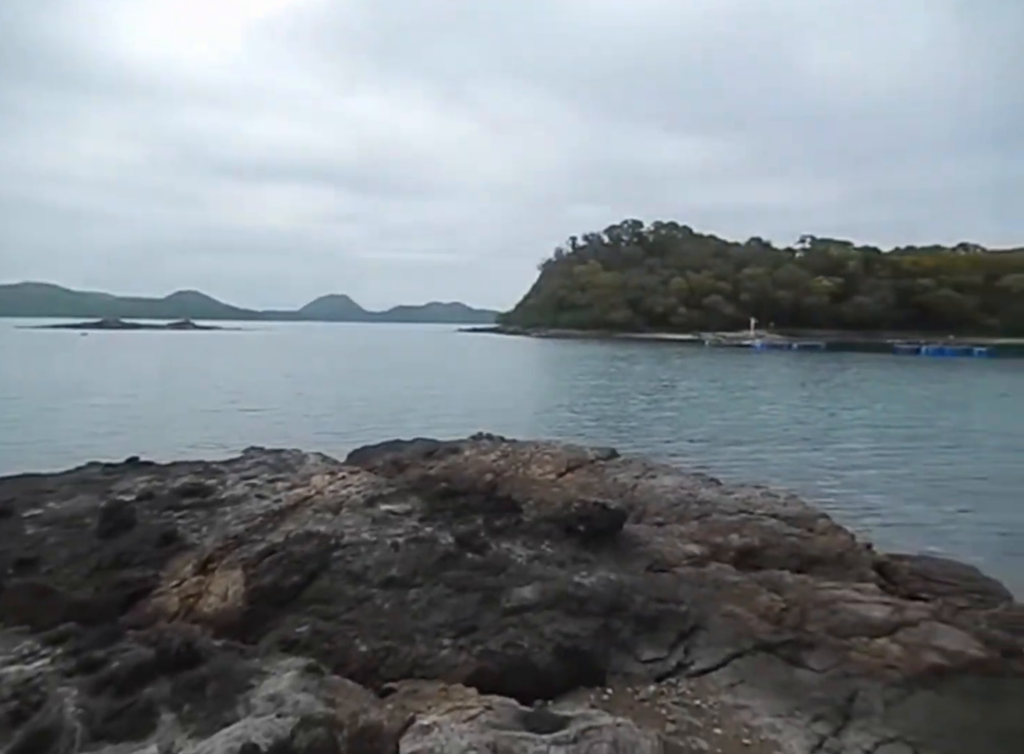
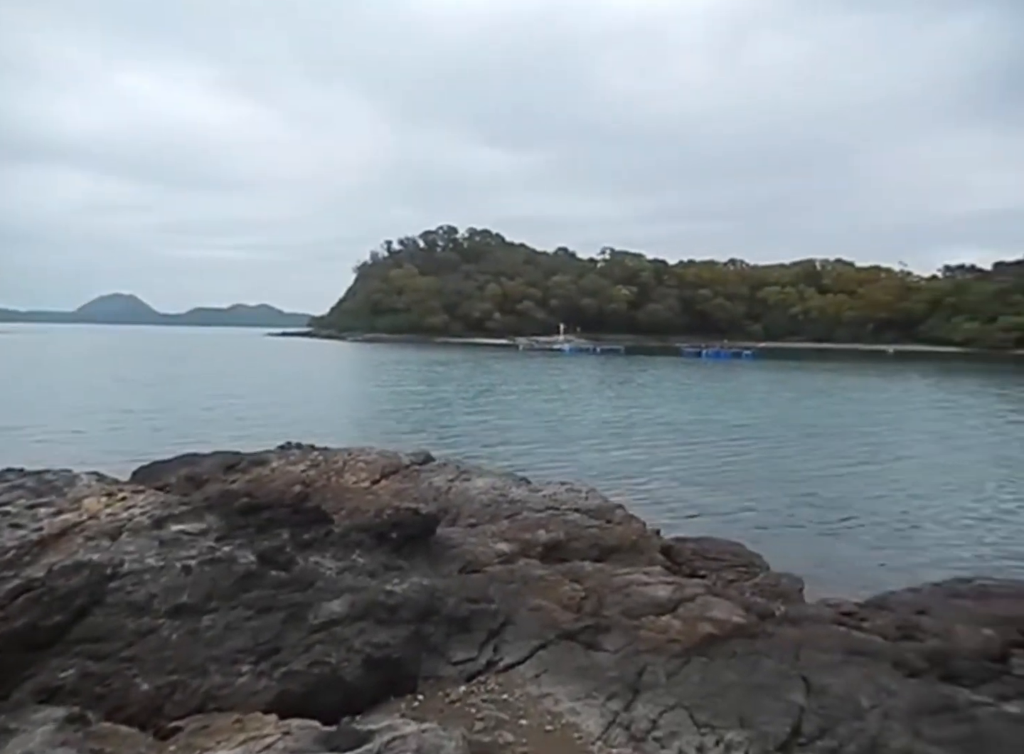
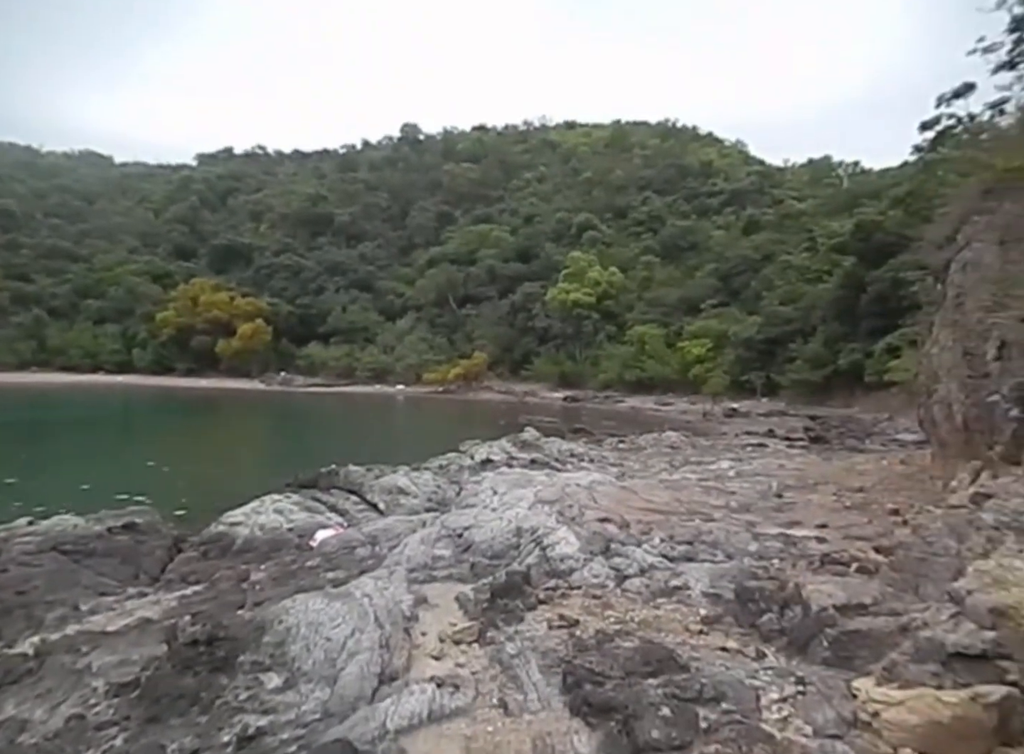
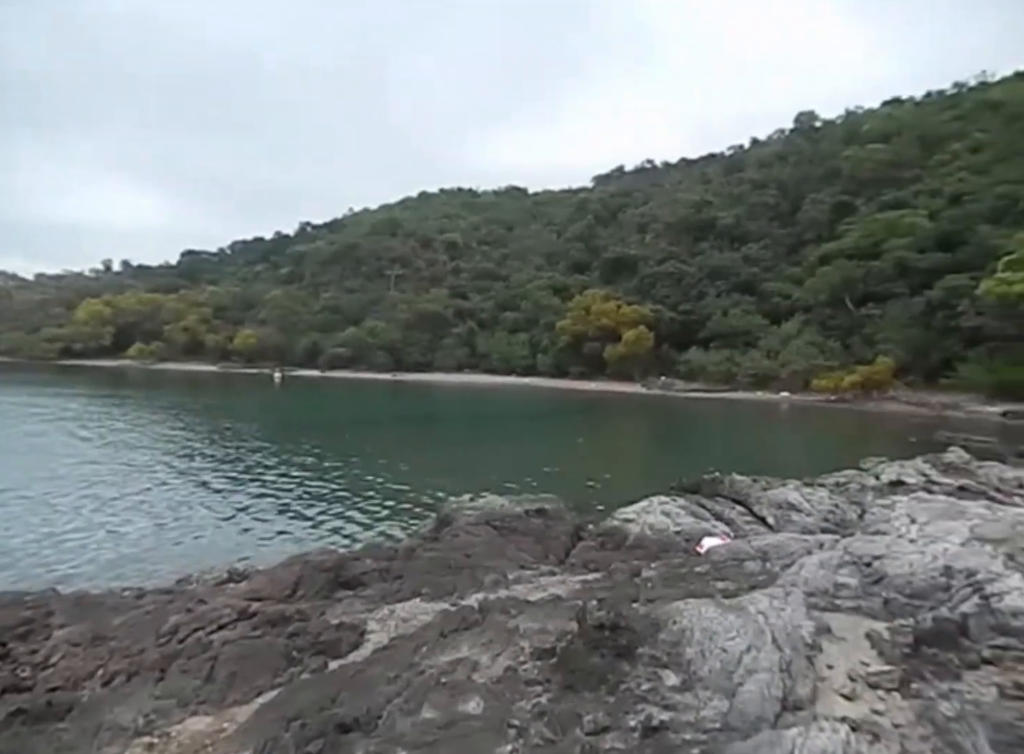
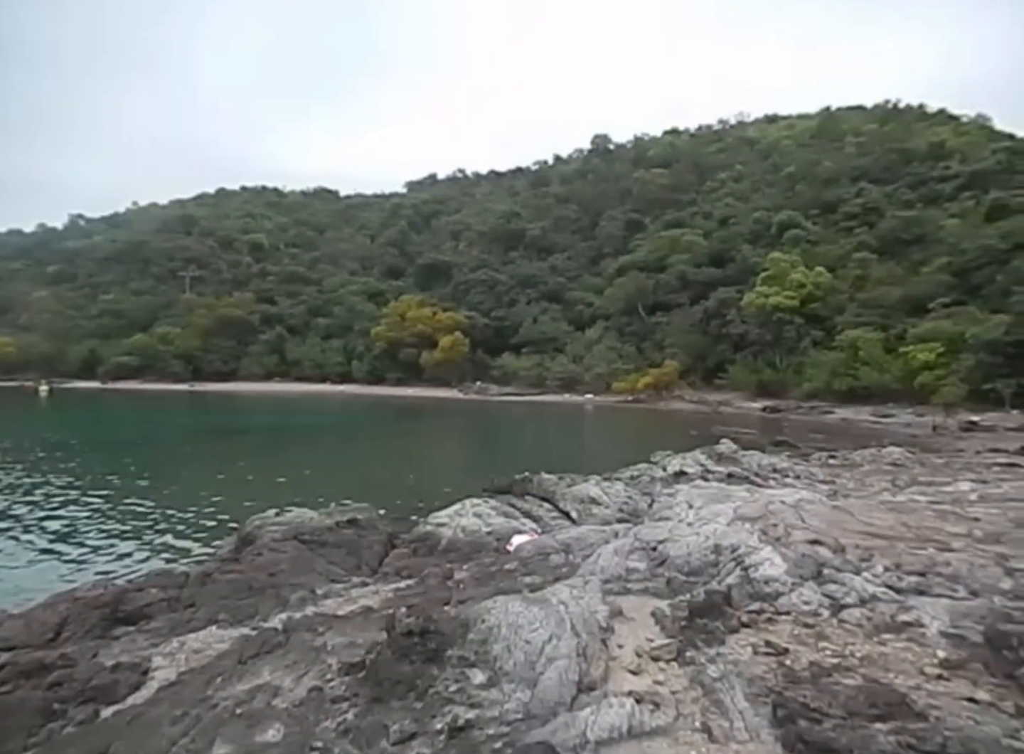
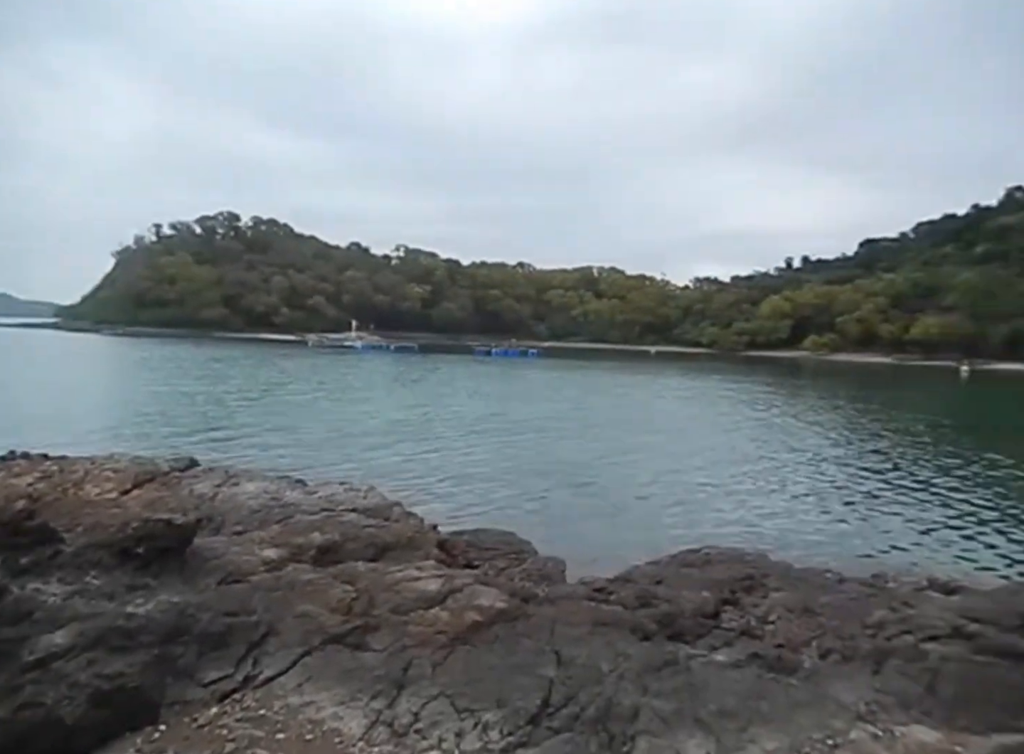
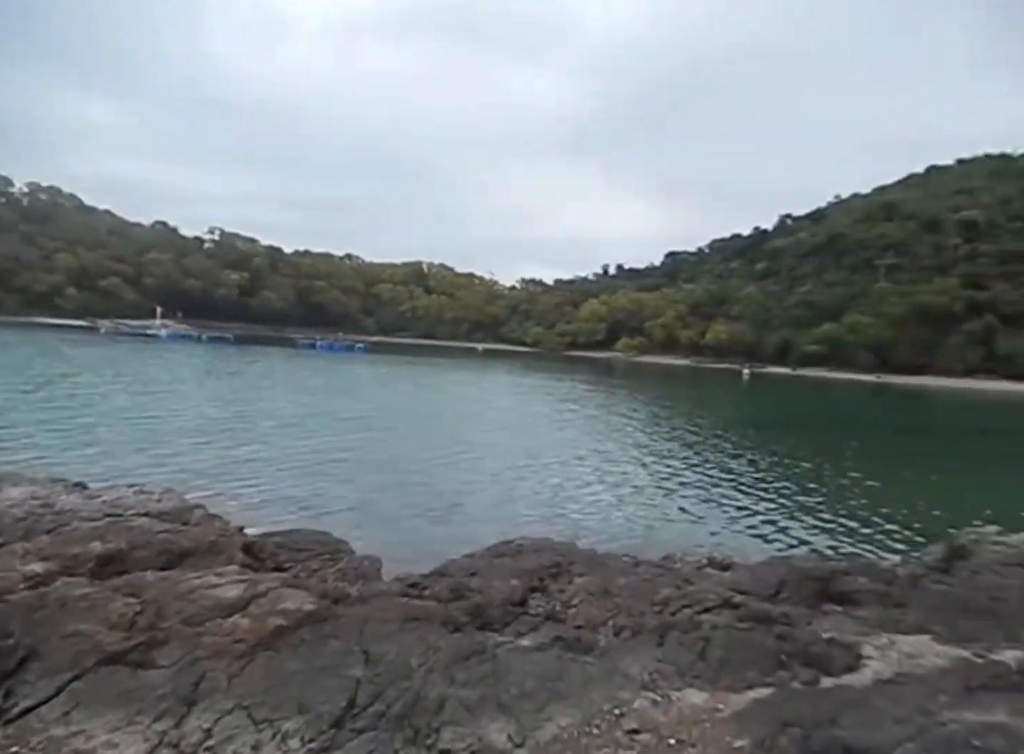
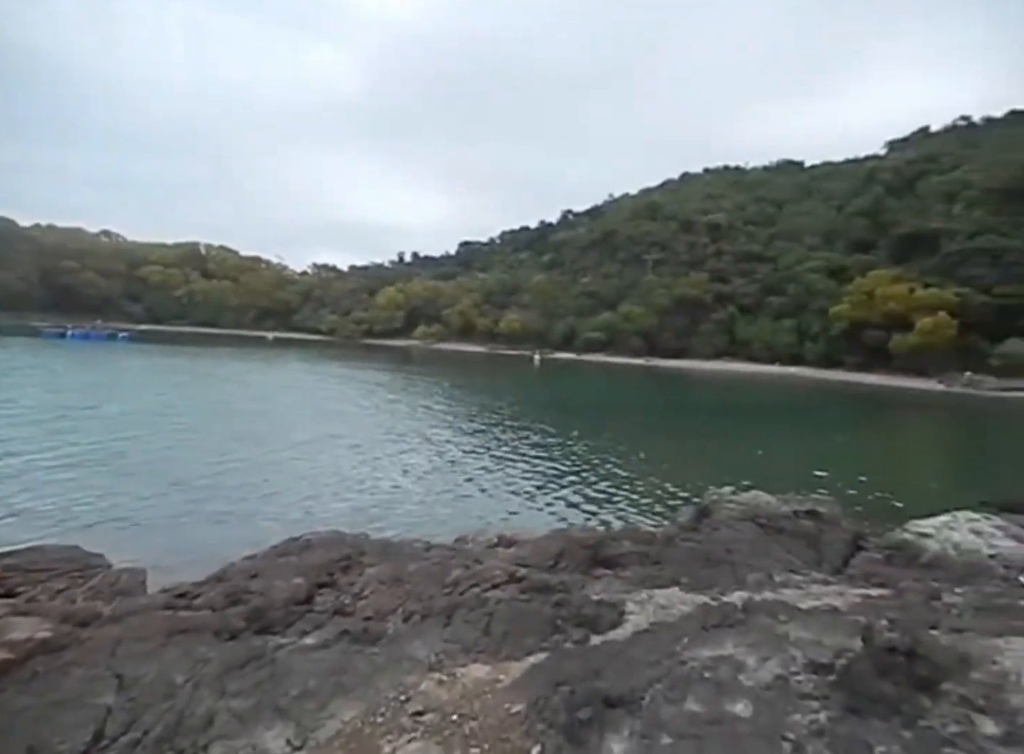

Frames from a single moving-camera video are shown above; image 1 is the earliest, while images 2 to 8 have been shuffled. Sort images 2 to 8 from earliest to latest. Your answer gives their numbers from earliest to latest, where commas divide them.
2, 6, 7, 8, 4, 5, 3
